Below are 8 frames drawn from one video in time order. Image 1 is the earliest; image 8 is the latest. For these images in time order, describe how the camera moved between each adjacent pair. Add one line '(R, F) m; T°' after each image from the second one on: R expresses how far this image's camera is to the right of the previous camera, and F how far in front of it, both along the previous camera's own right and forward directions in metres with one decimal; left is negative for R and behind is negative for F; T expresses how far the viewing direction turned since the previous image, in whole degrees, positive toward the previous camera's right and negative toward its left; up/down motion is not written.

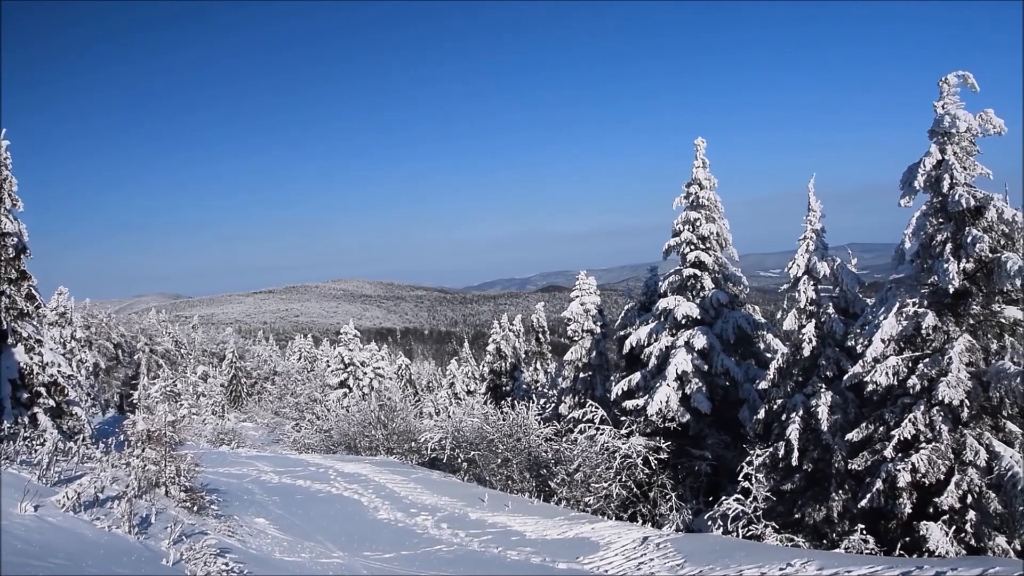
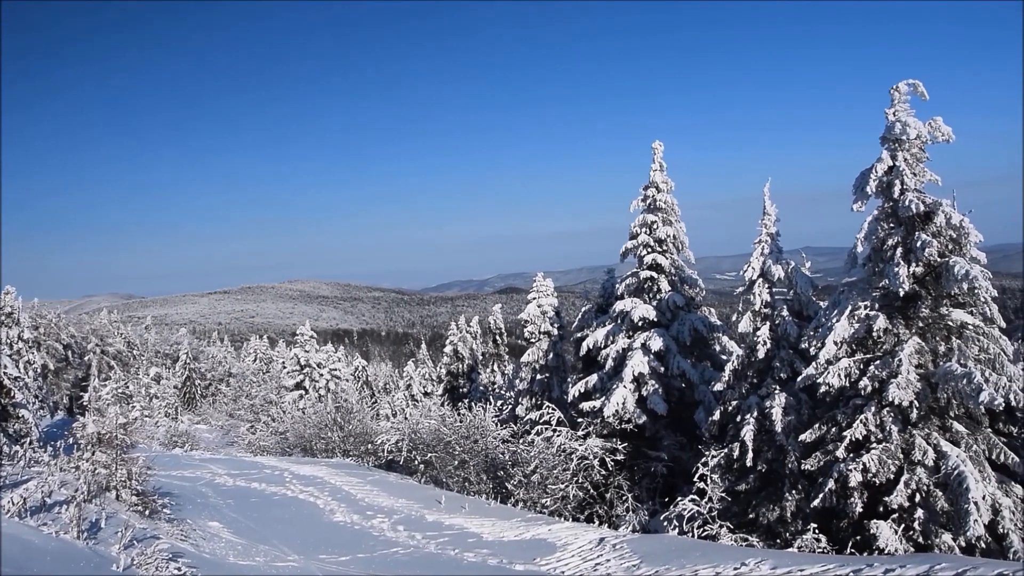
(+0.4, +0.1) m; +2°
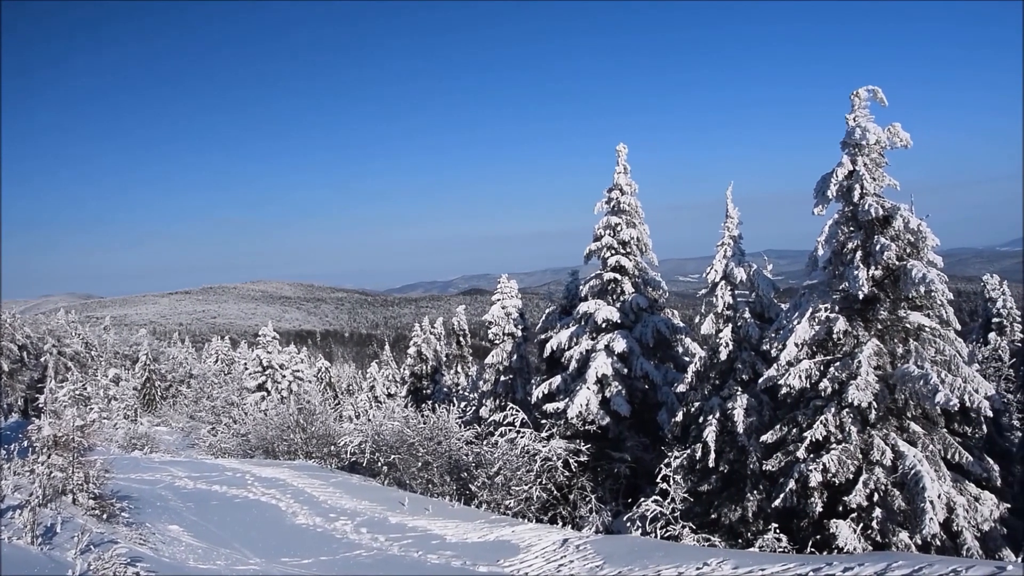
(+0.3, 0.0) m; +2°
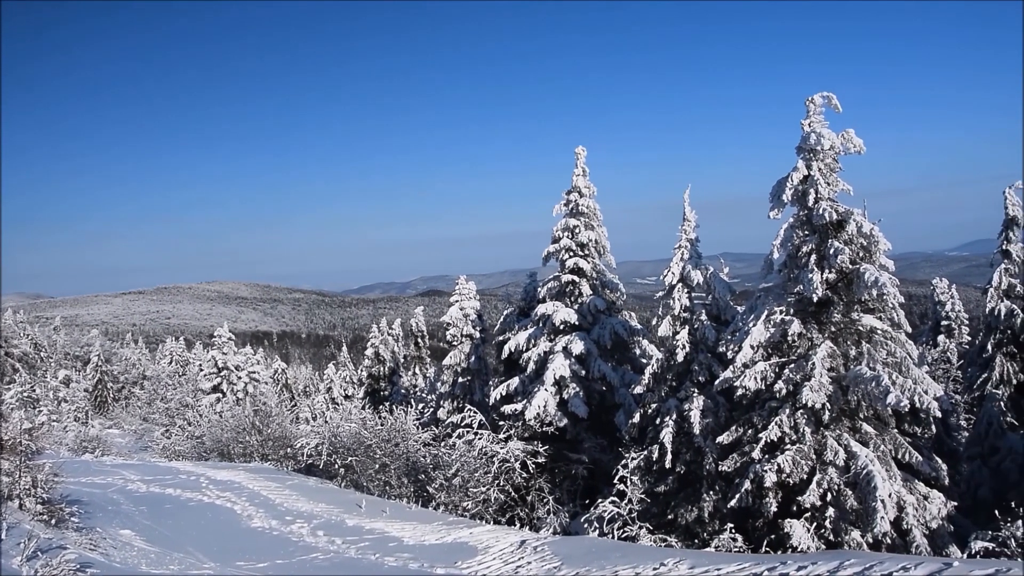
(+0.4, 0.0) m; +2°
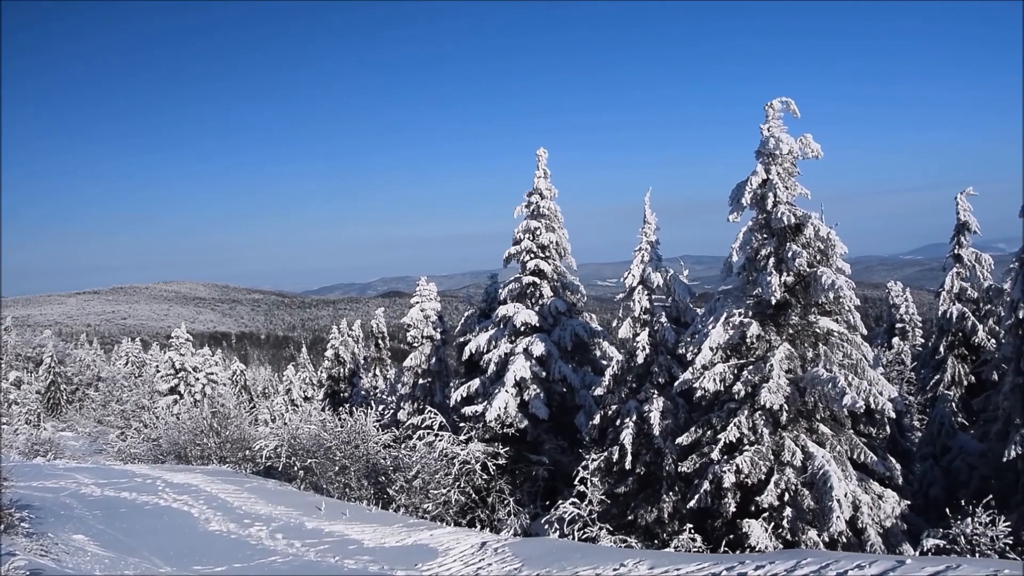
(+0.4, 0.0) m; +2°
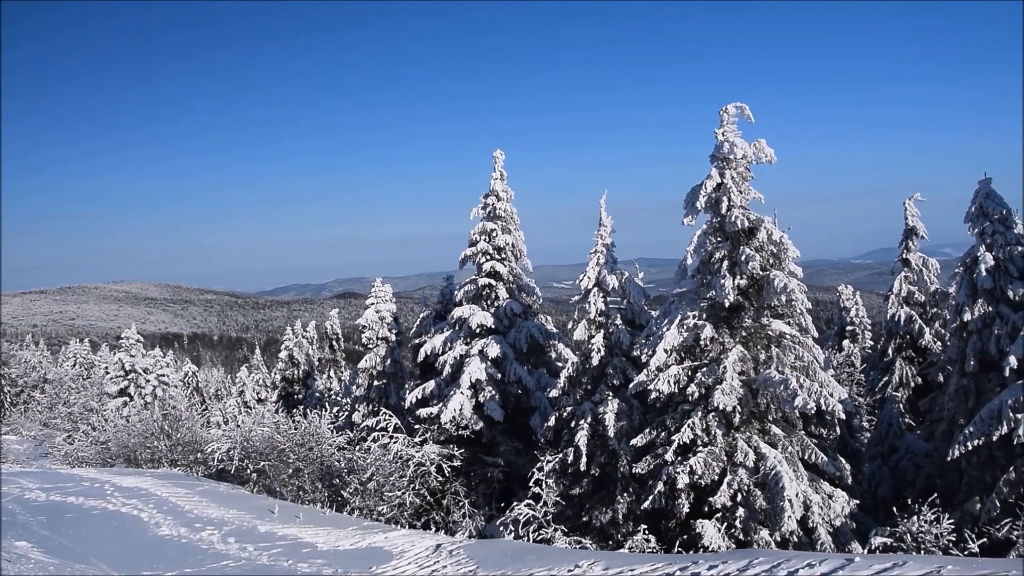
(+0.4, 0.0) m; +2°
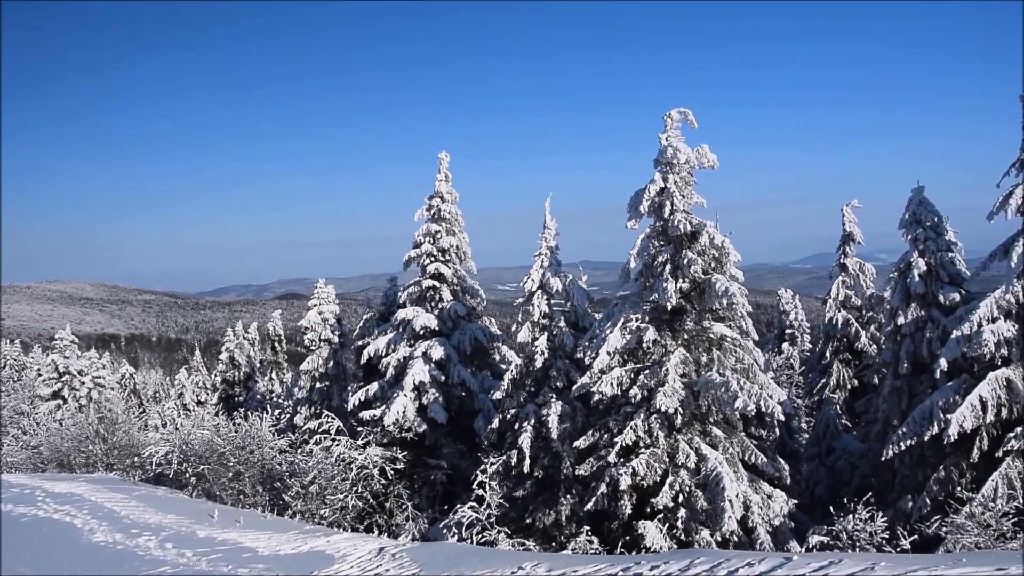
(+0.6, -0.1) m; +2°
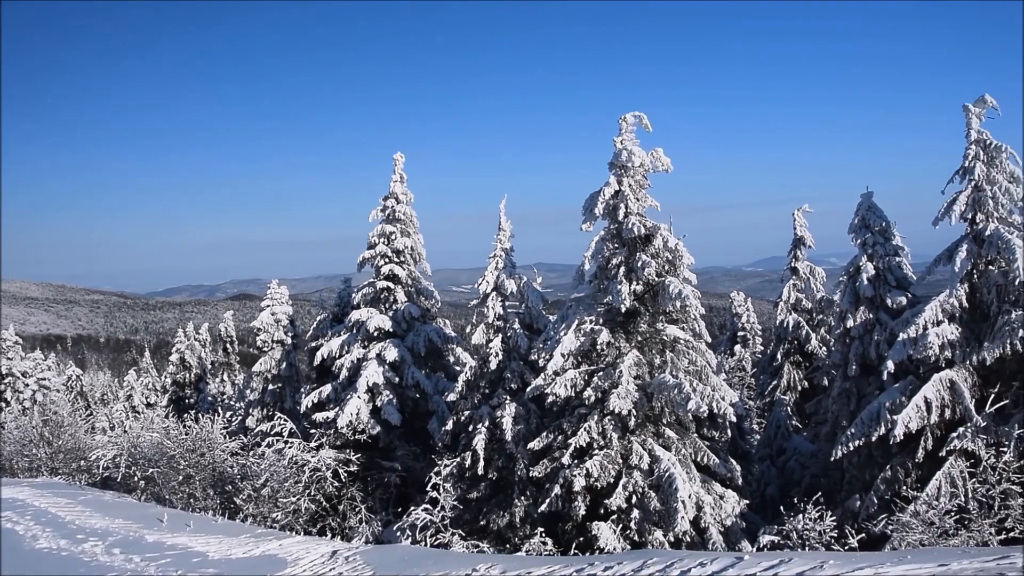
(+0.5, -0.1) m; +2°
